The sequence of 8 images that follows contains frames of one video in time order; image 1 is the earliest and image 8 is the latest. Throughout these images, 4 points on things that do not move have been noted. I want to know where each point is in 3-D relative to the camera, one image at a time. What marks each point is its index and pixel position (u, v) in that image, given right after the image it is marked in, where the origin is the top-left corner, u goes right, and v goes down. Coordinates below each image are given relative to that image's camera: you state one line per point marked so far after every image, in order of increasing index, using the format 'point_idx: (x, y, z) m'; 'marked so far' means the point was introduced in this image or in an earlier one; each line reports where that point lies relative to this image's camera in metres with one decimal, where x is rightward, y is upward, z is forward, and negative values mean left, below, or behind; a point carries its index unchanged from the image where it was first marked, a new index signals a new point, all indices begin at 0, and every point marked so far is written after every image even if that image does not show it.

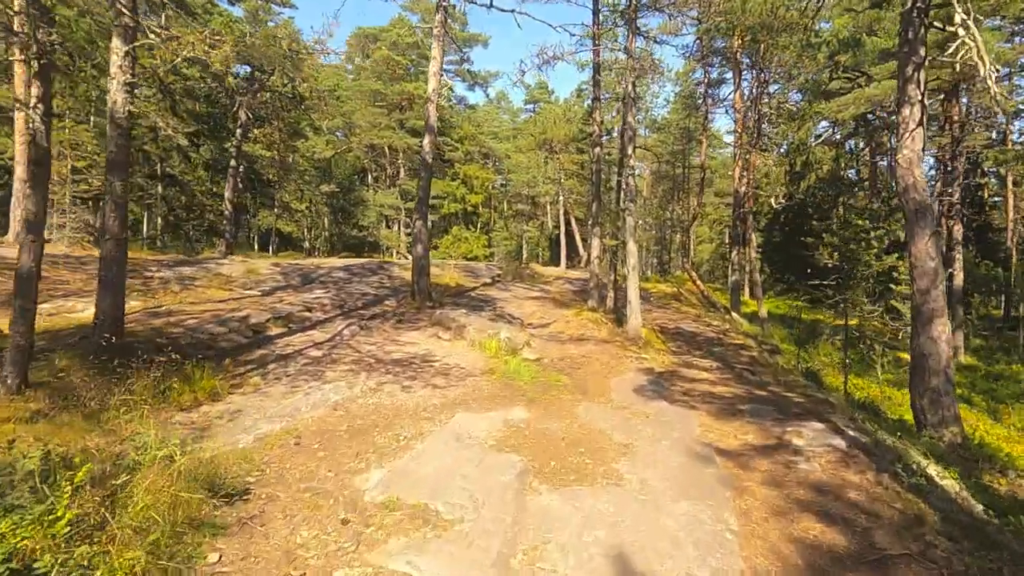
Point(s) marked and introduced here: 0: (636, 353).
0: (+2.3, -1.2, +10.2) m
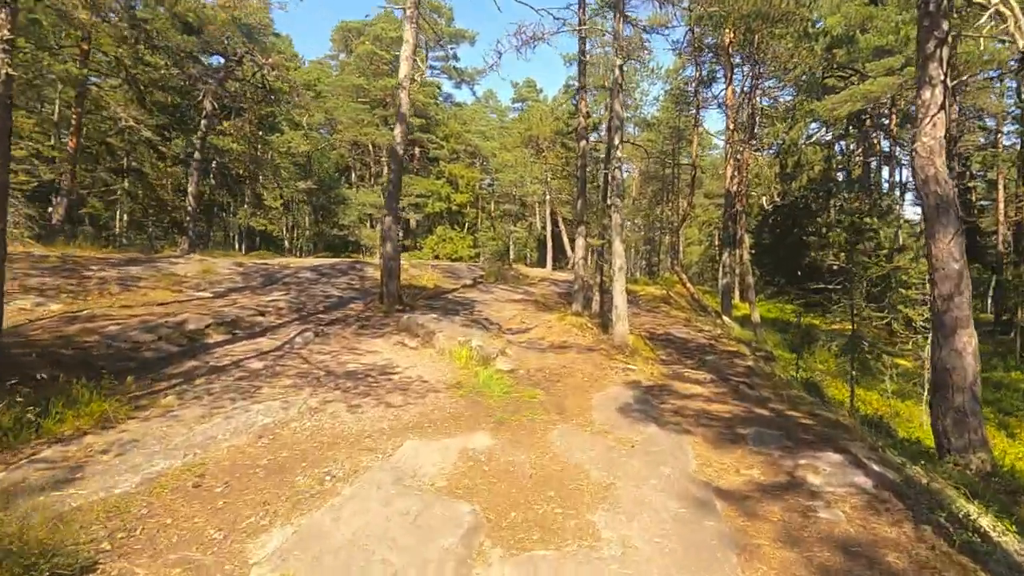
0: (+1.9, -1.3, +9.2) m
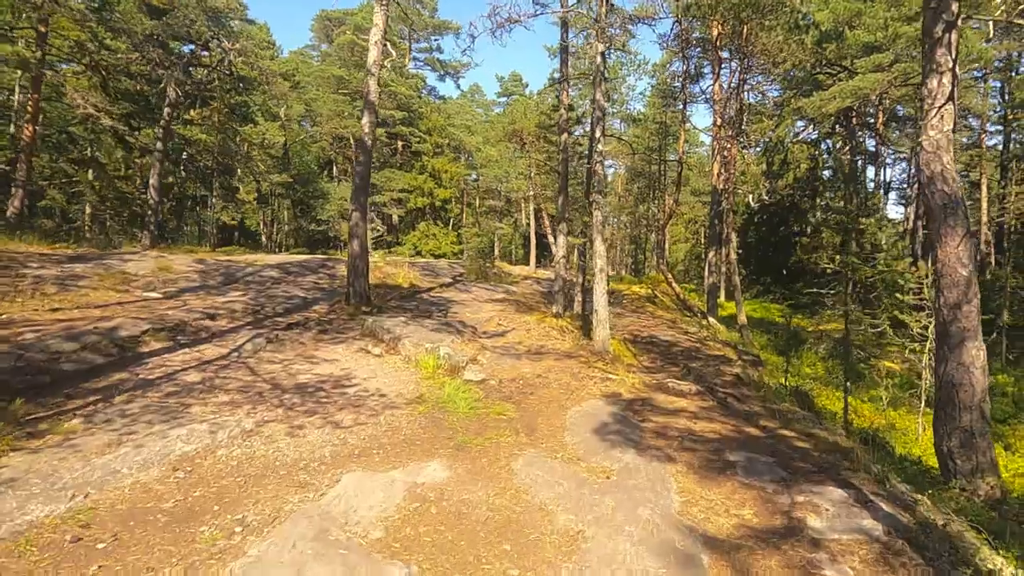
0: (+1.4, -1.3, +8.6) m
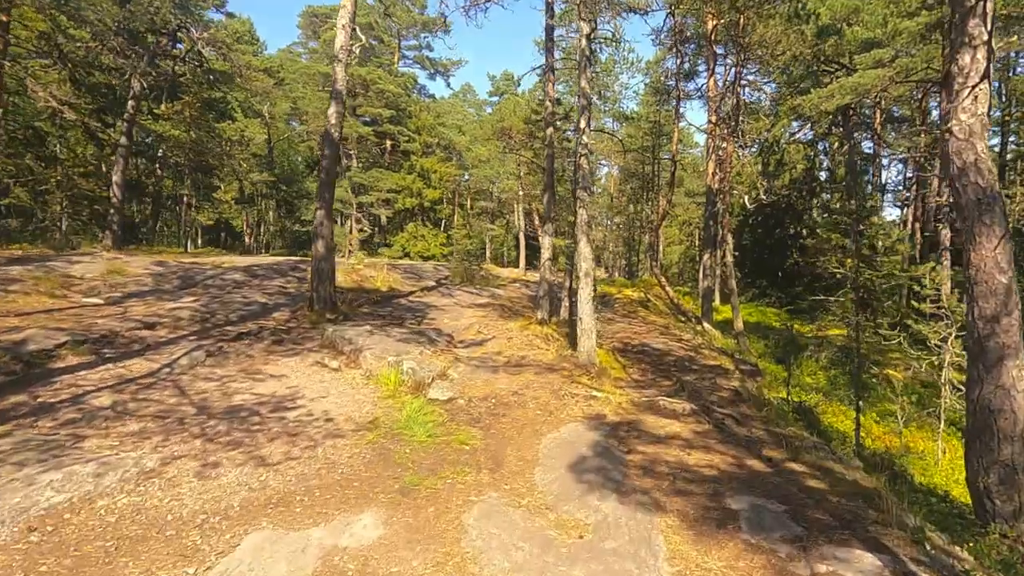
0: (+1.1, -1.4, +7.7) m
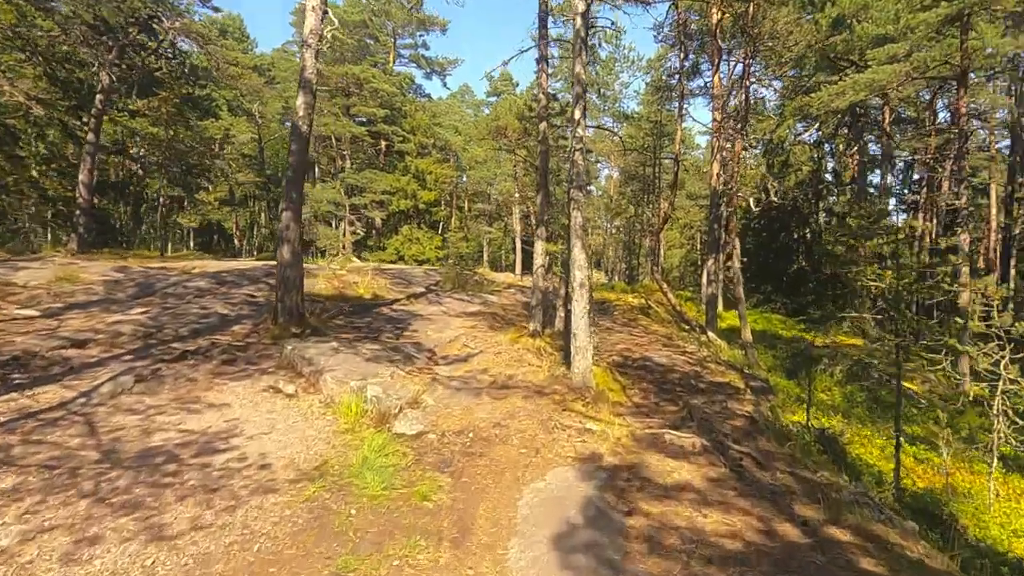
0: (+0.8, -1.6, +6.7) m
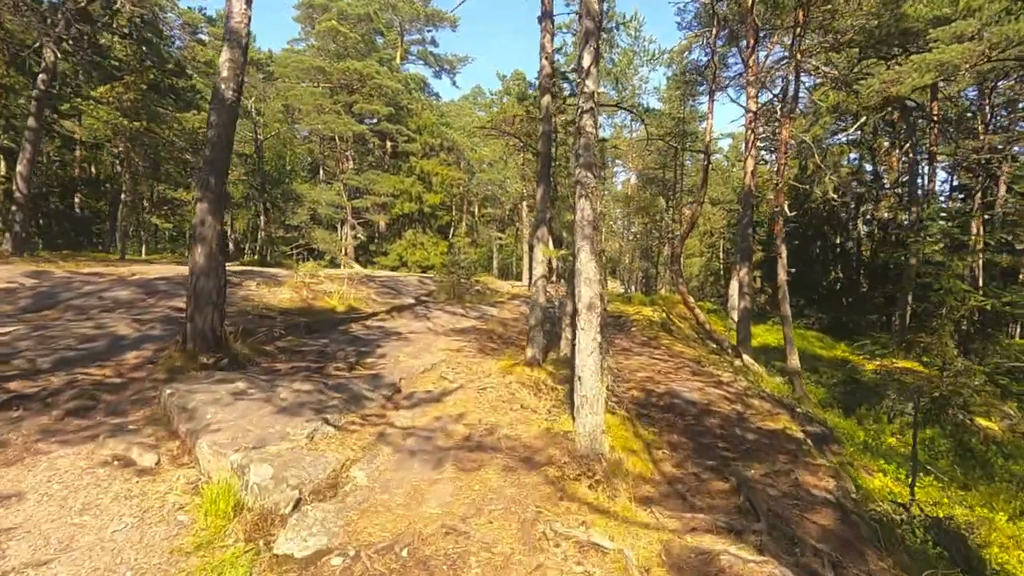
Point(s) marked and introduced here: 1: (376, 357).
0: (+0.6, -1.8, +4.4) m
1: (-2.2, -1.1, +8.7) m
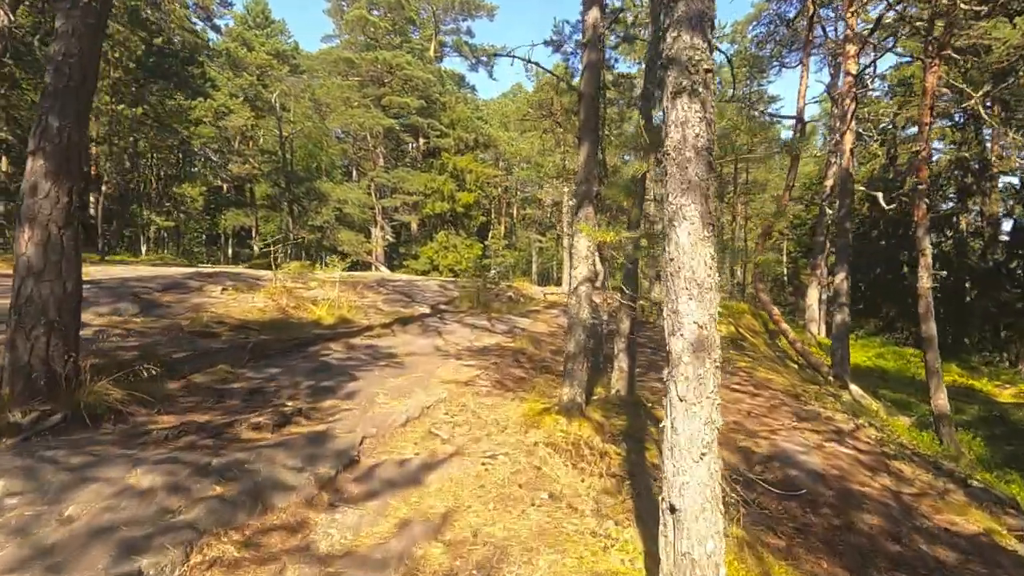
0: (+0.5, -1.9, +1.4) m
1: (-1.9, -1.2, +5.9) m
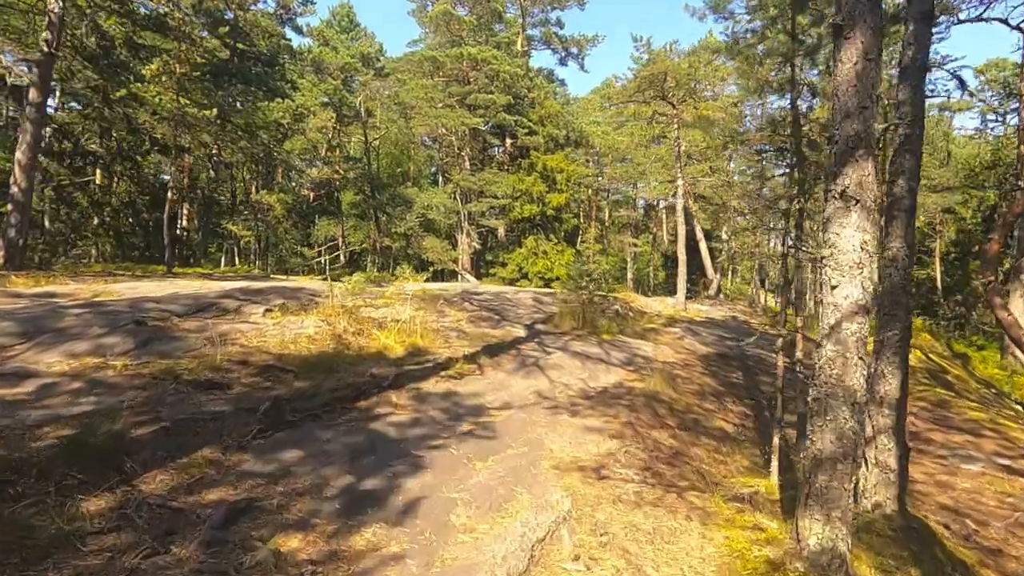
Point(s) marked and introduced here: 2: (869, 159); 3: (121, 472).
0: (+0.9, -2.0, -1.5) m
1: (-0.8, -1.4, +3.4) m
2: (+2.0, +0.7, +3.2) m
3: (-2.3, -1.0, +3.4) m
